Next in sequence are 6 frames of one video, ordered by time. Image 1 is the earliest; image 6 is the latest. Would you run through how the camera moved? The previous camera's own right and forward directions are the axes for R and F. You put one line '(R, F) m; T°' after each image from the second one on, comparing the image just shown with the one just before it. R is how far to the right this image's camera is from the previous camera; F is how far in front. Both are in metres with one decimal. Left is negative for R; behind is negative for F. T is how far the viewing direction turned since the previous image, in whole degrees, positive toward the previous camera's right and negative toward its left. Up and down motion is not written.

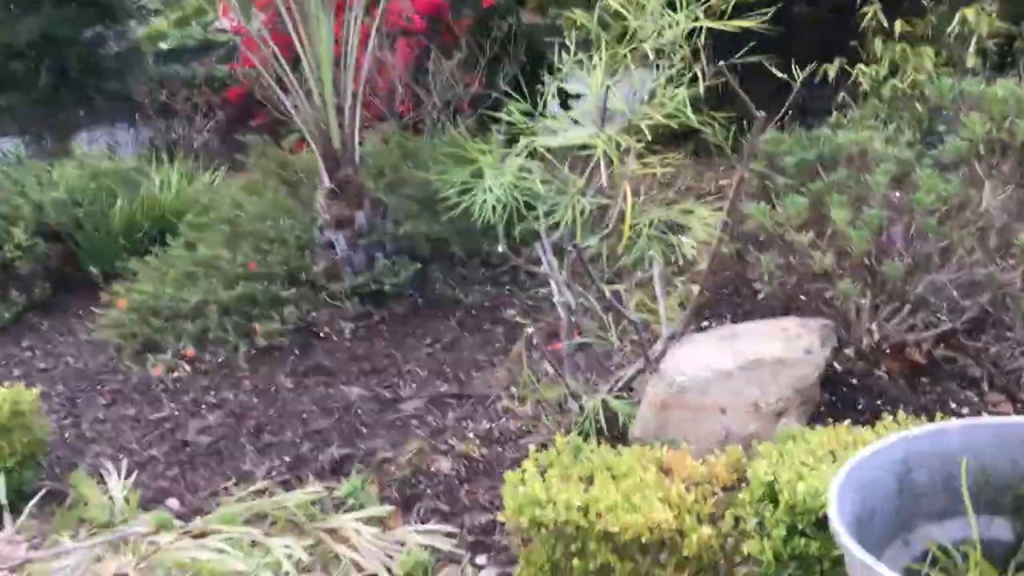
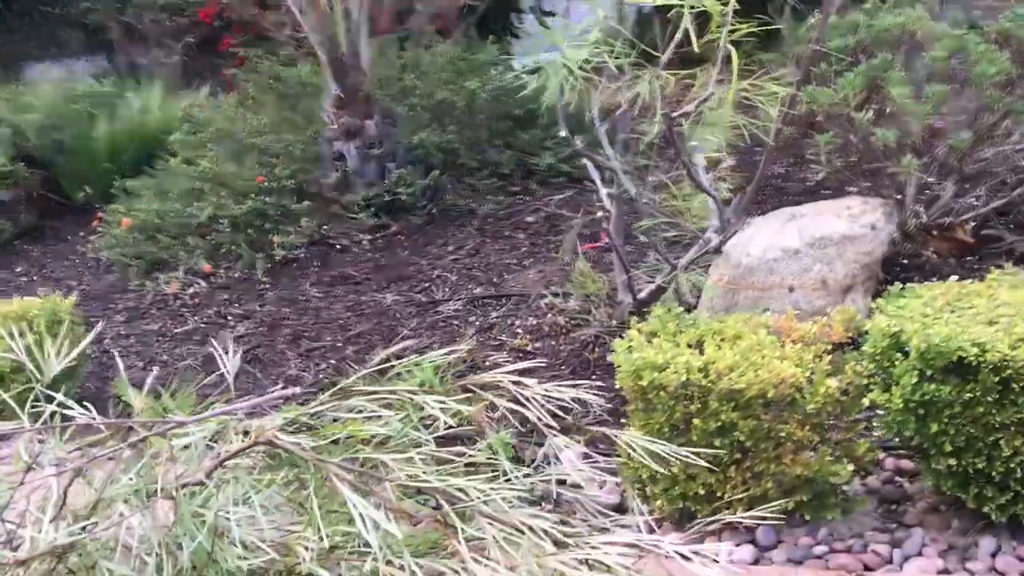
(-0.4, 0.0) m; +3°
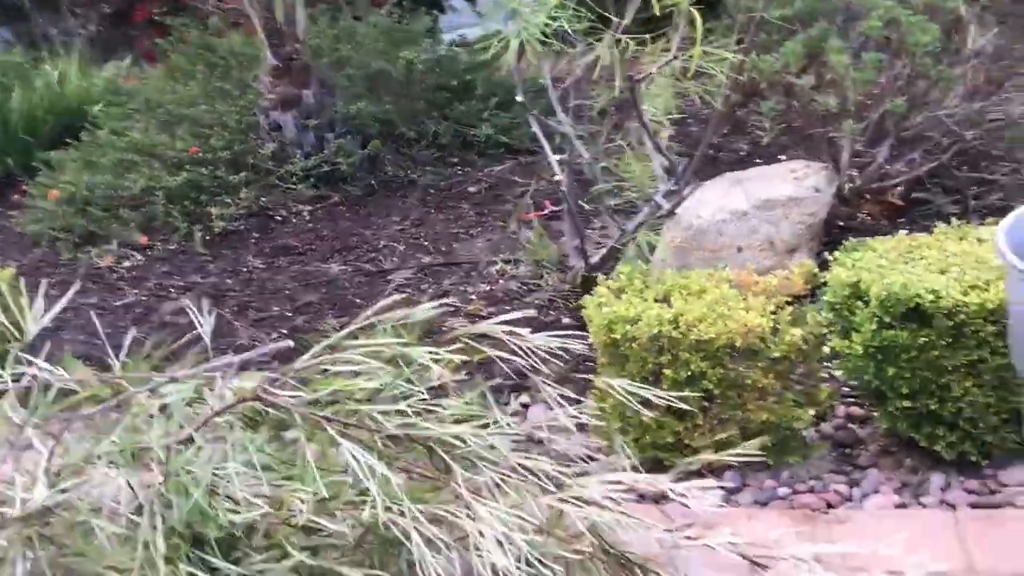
(-0.1, 0.0) m; +5°
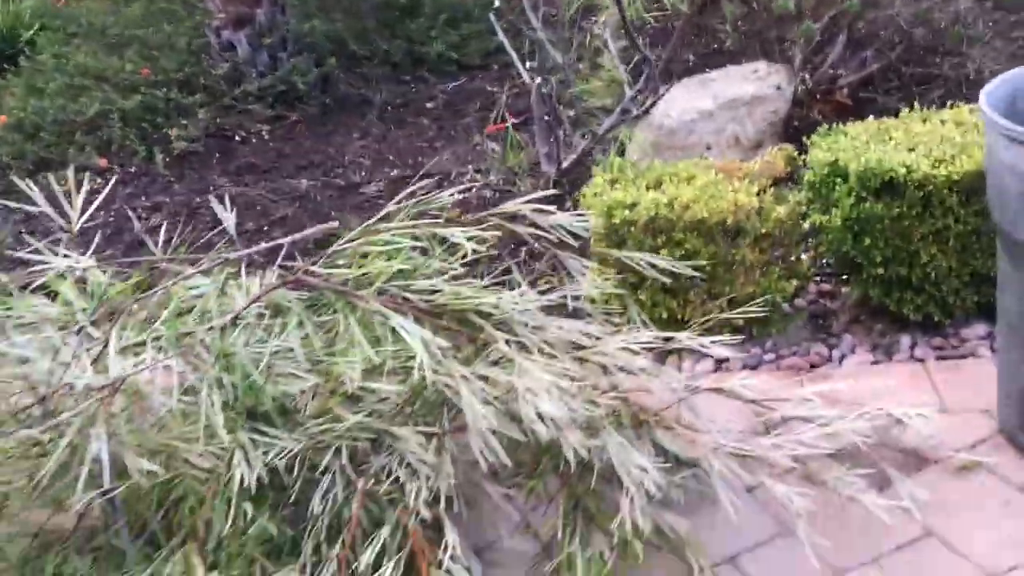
(-0.2, -0.1) m; +4°
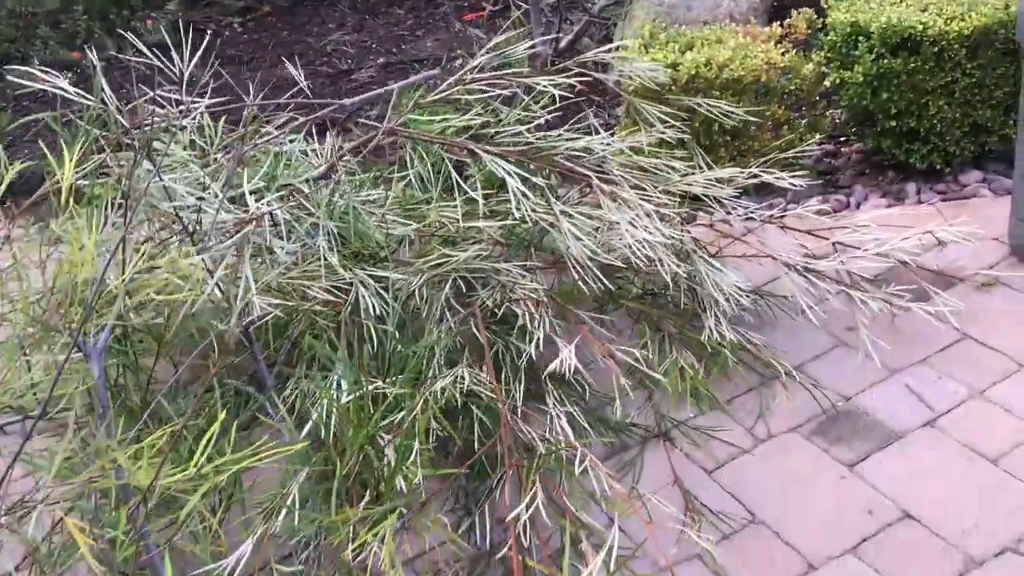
(-0.4, -0.2) m; +5°
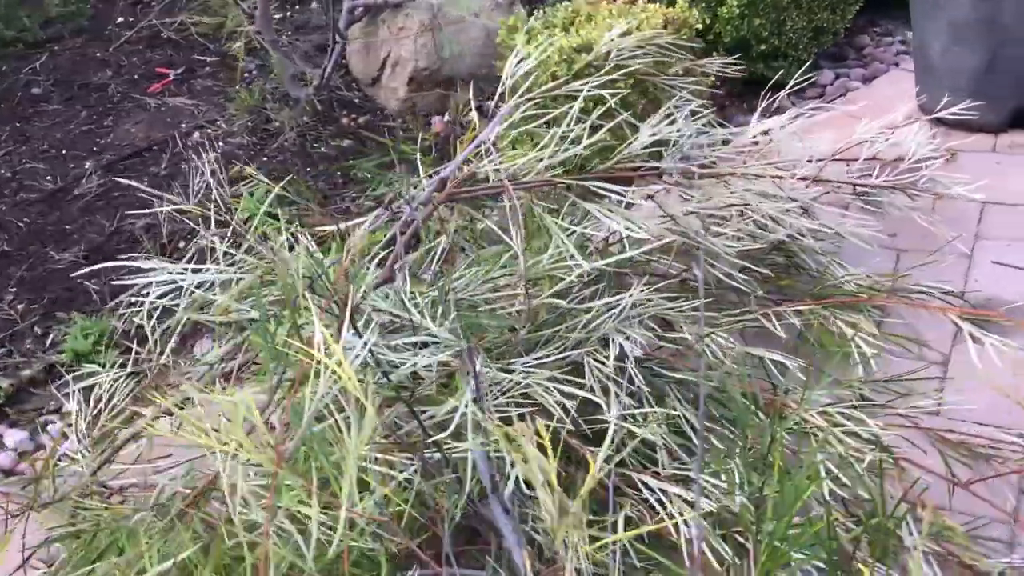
(-1.0, +0.6) m; +24°
